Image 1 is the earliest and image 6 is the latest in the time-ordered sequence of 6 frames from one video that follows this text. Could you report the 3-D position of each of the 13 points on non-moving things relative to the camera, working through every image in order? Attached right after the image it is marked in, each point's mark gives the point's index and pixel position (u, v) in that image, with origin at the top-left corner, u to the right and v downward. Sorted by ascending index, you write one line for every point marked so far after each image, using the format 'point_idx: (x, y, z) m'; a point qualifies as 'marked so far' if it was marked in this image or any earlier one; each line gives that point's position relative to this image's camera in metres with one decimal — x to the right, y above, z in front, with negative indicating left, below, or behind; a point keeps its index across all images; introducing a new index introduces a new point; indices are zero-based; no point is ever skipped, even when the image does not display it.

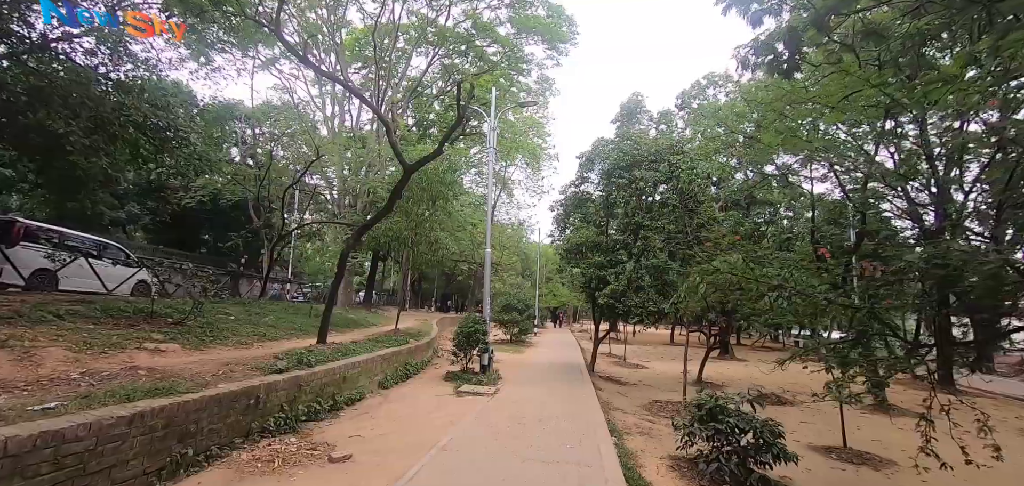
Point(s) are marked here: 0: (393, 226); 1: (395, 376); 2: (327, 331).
0: (-4.0, +0.6, +14.3) m
1: (-2.6, -3.0, +9.6) m
2: (-3.9, -1.9, +9.0) m
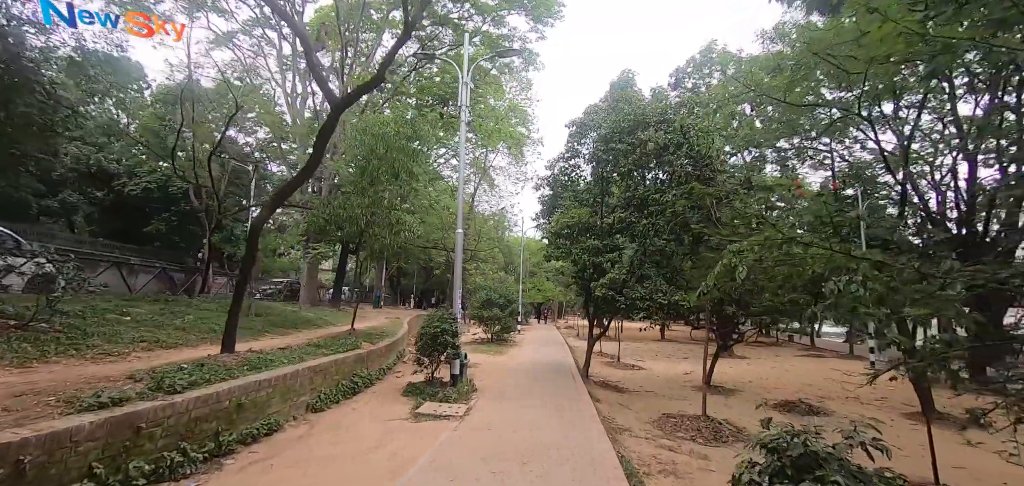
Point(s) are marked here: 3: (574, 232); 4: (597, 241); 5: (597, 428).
0: (-4.6, +1.0, +11.9) m
1: (-3.0, -2.5, +7.3) m
2: (-4.3, -1.4, +6.6) m
3: (+1.7, +0.3, +11.6) m
4: (+2.2, +0.1, +11.1) m
5: (+1.3, -2.9, +6.9) m
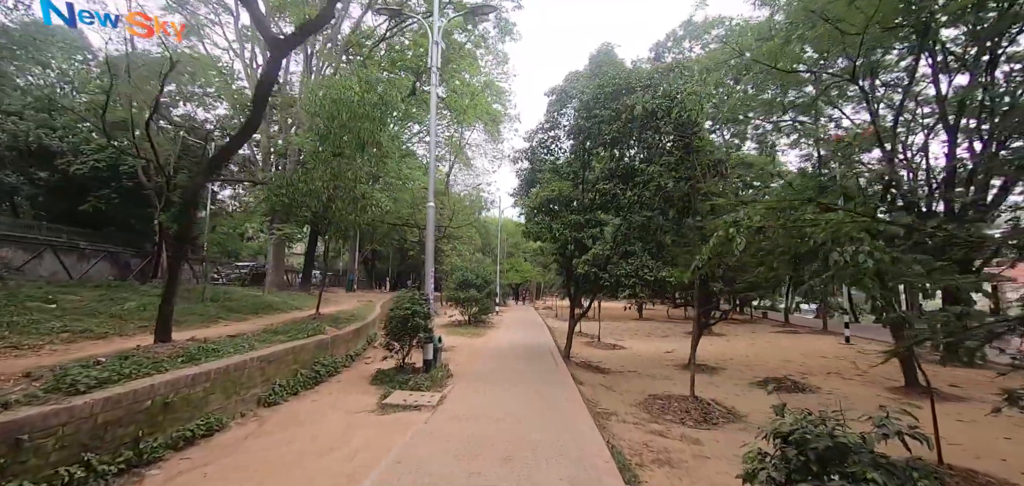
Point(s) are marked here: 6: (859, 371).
0: (-5.2, +1.6, +10.9) m
1: (-3.4, -2.1, +6.5) m
2: (-4.6, -1.1, +5.7) m
3: (+1.1, +1.0, +11.0) m
4: (+1.6, +0.7, +10.5) m
5: (+1.0, -2.5, +6.4) m
6: (+9.4, -3.5, +11.7) m
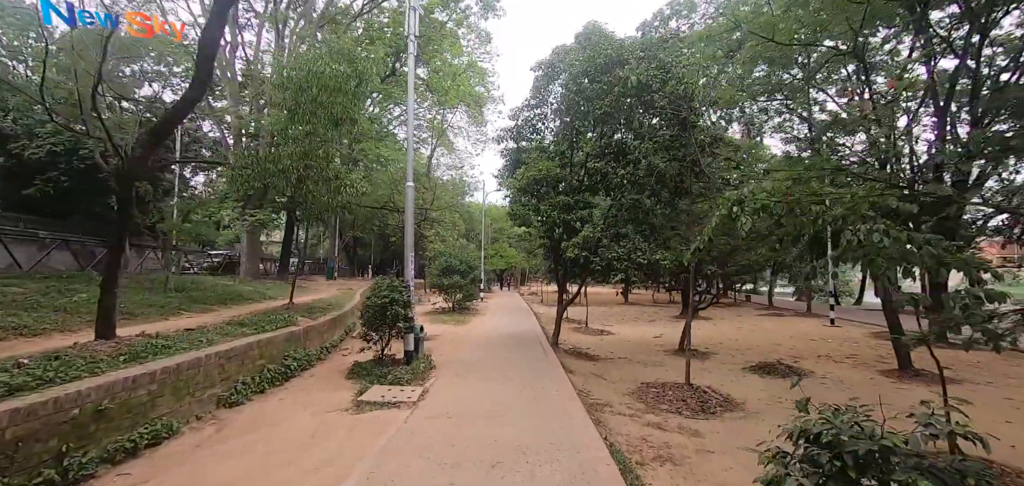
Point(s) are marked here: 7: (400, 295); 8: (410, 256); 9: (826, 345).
0: (-5.6, +1.9, +10.1) m
1: (-3.5, -1.9, +5.9) m
2: (-4.7, -0.9, +5.1) m
3: (+0.7, +1.4, +10.4) m
4: (+1.3, +1.1, +10.0) m
5: (+0.9, -2.3, +5.9) m
6: (+9.0, -3.0, +11.6) m
7: (-1.9, -0.9, +7.4) m
8: (-1.8, -0.2, +7.7) m
9: (+9.5, -3.1, +13.1) m
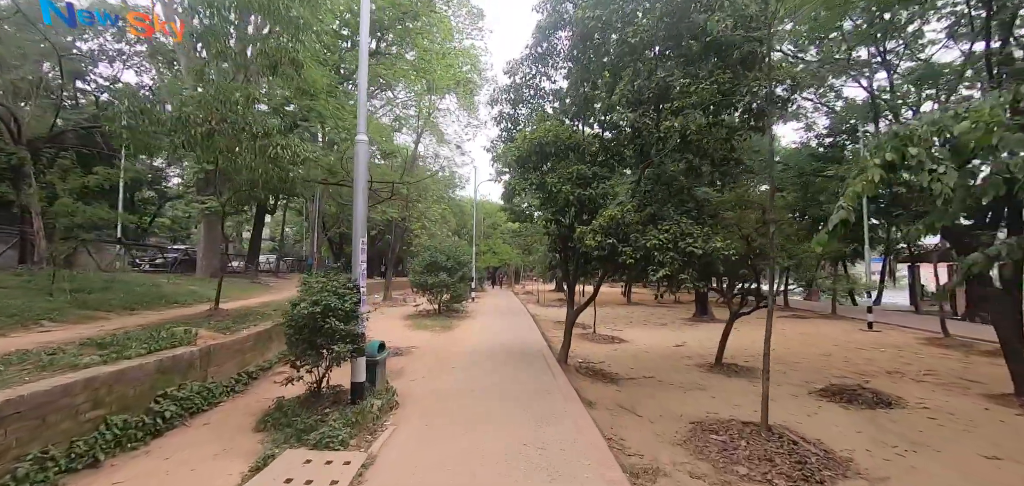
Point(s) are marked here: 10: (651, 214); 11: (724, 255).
0: (-5.7, +2.2, +7.6) m
1: (-3.5, -1.7, +3.5) m
2: (-4.7, -0.7, +2.6) m
3: (+0.7, +1.6, +8.0) m
4: (+1.2, +1.3, +7.6) m
5: (+0.9, -2.0, +3.6) m
6: (+8.9, -2.8, +9.4) m
7: (-1.9, -0.7, +4.9) m
8: (-1.8, 0.0, +5.3) m
9: (+9.4, -2.9, +10.9) m
10: (+2.2, +0.5, +6.9) m
11: (+2.9, -0.2, +6.2) m
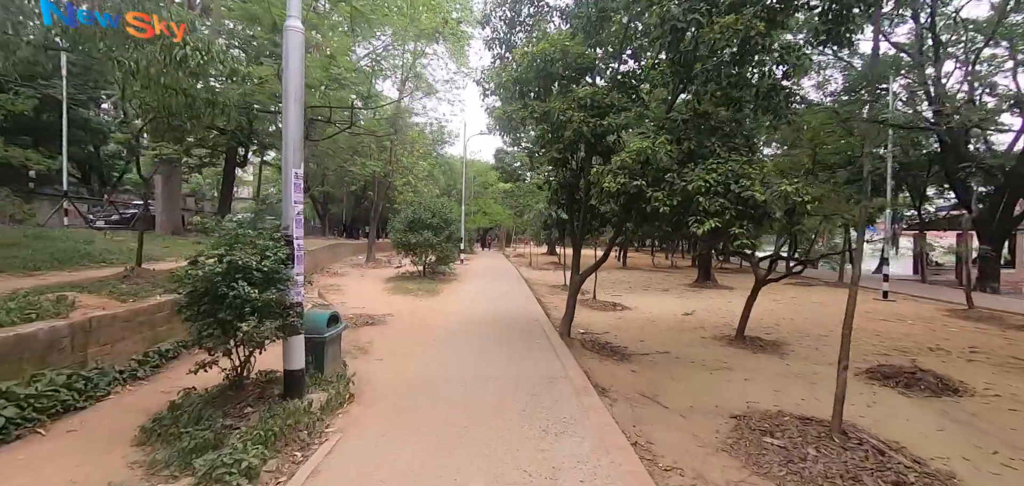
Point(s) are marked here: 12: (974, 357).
0: (-5.7, +3.0, +5.8) m
1: (-3.5, -1.2, +2.1) m
2: (-4.7, -0.3, +1.1) m
3: (+0.6, +2.4, +6.4) m
4: (+1.2, +2.0, +6.0) m
5: (+0.9, -1.6, +2.3) m
6: (+8.8, -2.0, +8.3) m
7: (-1.9, -0.1, +3.5) m
8: (-1.8, +0.6, +3.8) m
9: (+9.2, -2.0, +9.8) m
10: (+2.1, +1.1, +5.5) m
11: (+2.9, +0.4, +4.8) m
12: (+8.2, -2.0, +7.7) m
